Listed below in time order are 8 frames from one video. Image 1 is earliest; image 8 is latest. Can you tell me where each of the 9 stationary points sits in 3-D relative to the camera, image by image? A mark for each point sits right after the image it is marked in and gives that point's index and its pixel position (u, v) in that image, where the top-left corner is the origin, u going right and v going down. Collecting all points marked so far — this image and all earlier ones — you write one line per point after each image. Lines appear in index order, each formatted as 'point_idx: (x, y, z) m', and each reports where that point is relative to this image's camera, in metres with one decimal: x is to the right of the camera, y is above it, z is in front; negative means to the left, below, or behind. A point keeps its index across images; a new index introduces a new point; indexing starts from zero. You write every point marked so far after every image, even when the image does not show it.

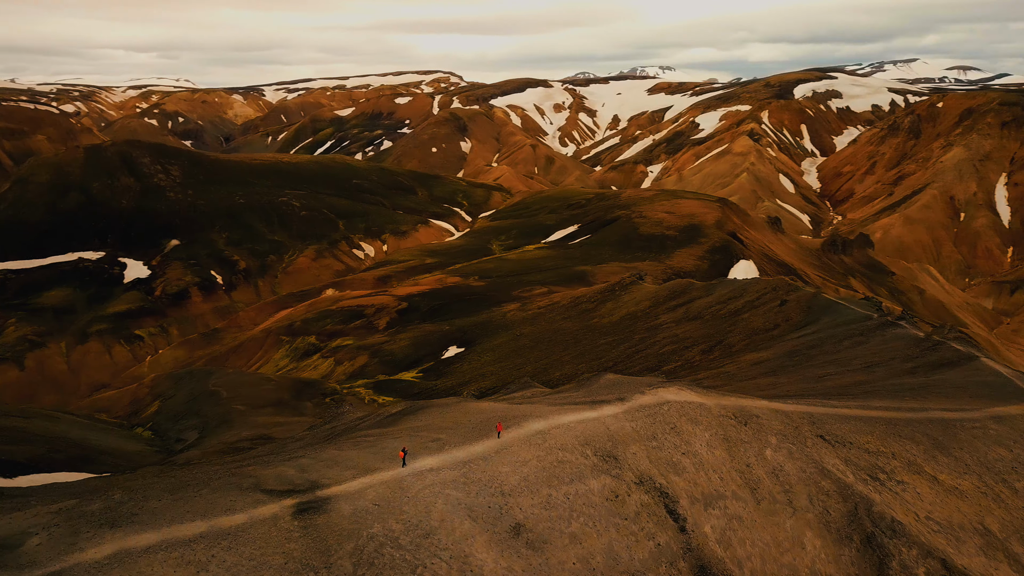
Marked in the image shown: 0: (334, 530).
0: (-2.4, -3.2, +10.6) m
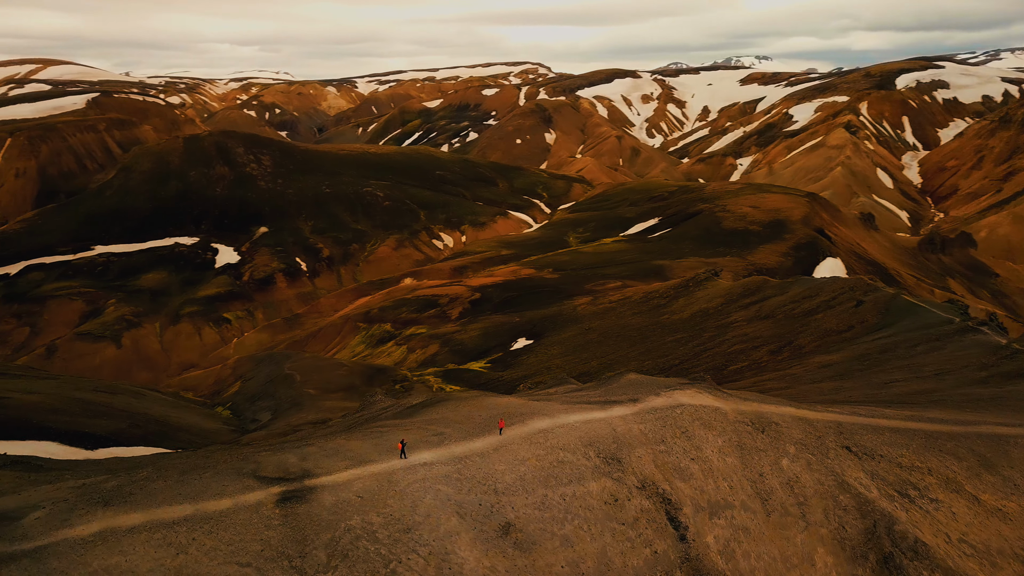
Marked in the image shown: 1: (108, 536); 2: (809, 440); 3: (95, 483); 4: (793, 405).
0: (-2.7, -3.1, +10.7) m
1: (-5.1, -3.1, +10.1) m
2: (+5.2, -2.7, +14.3) m
3: (-7.0, -3.3, +13.6) m
4: (+5.8, -2.5, +17.0) m
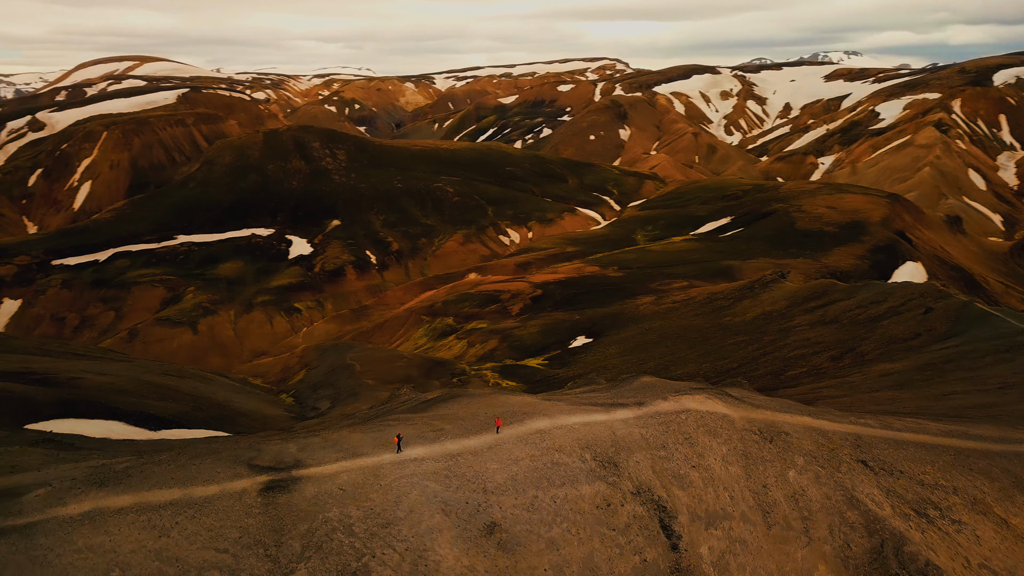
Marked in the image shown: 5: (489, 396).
0: (-3.0, -3.0, +10.8) m
1: (-5.4, -3.0, +10.5) m
2: (+5.2, -2.8, +13.7) m
3: (-7.0, -3.1, +14.1) m
4: (+6.1, -2.6, +16.3) m
5: (-0.6, -2.3, +16.7) m
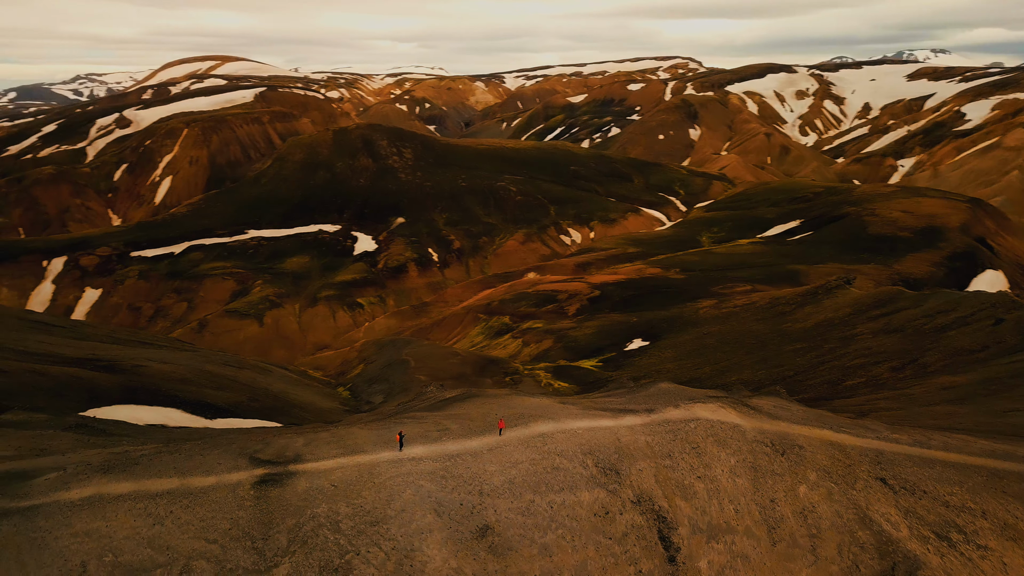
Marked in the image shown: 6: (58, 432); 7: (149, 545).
0: (-3.1, -3.0, +11.0) m
1: (-5.6, -2.9, +10.9) m
2: (+5.2, -2.9, +13.1) m
3: (-6.9, -2.9, +14.6) m
4: (+6.4, -2.7, +15.7) m
5: (-0.2, -2.3, +16.6) m
6: (-9.4, -2.9, +16.6) m
7: (-4.6, -3.3, +10.4) m
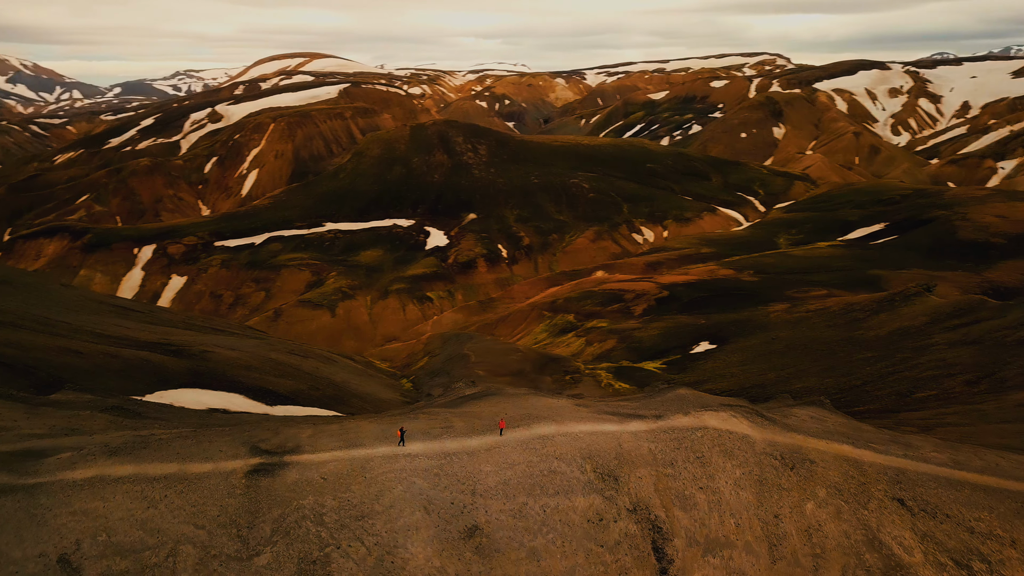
0: (-3.3, -2.9, +11.1) m
1: (-5.8, -2.7, +11.3) m
2: (+5.2, -3.0, +12.4) m
3: (-6.7, -2.7, +15.1) m
4: (+6.6, -2.9, +14.9) m
5: (+0.1, -2.2, +16.5) m
6: (-9.0, -2.7, +17.4) m
7: (-4.9, -3.2, +10.7) m
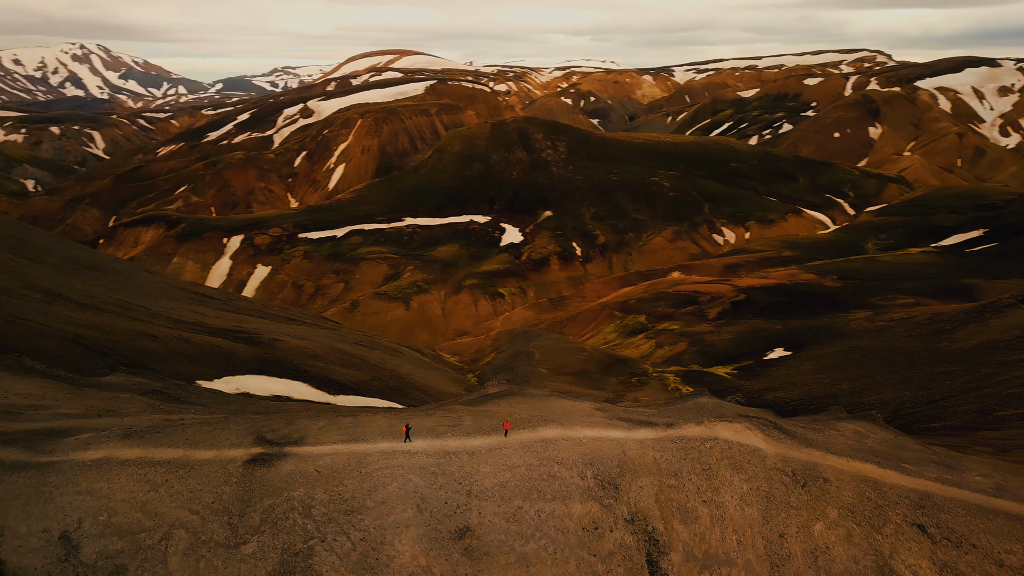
0: (-3.5, -2.8, +11.3) m
1: (-5.9, -2.5, +11.7) m
2: (+5.2, -3.2, +11.7) m
3: (-6.4, -2.5, +15.6) m
4: (+6.8, -3.1, +14.0) m
5: (+0.5, -2.2, +16.2) m
6: (-8.5, -2.4, +18.1) m
7: (-5.1, -3.0, +11.0) m
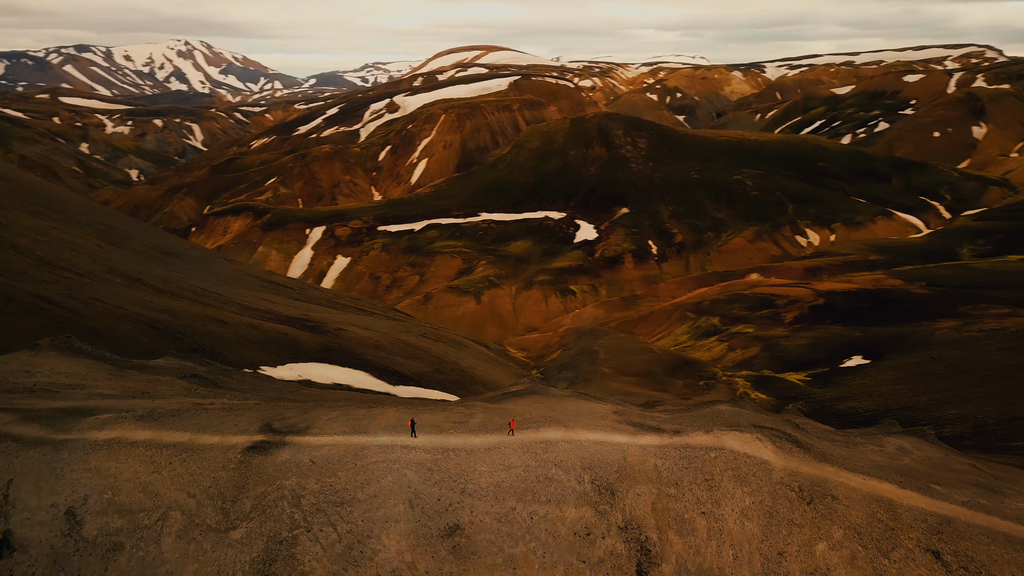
0: (-3.6, -2.6, +11.5) m
1: (-6.0, -2.3, +12.1) m
2: (+5.0, -3.3, +11.0) m
3: (-6.0, -2.3, +16.0) m
4: (+6.9, -3.2, +13.2) m
5: (+0.9, -2.2, +16.0) m
6: (-7.8, -2.1, +18.8) m
7: (-5.2, -2.8, +11.4) m
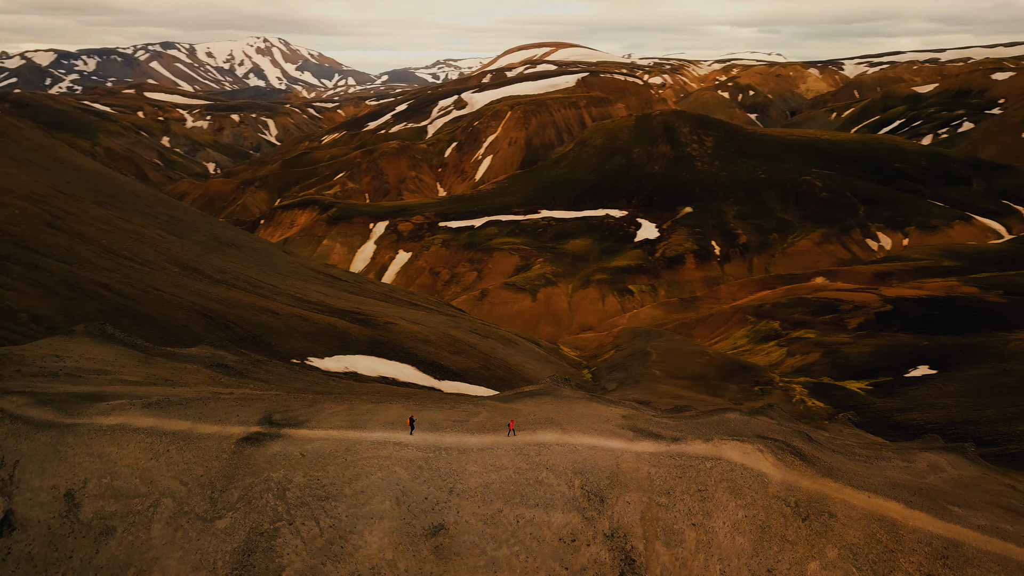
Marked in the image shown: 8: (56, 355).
0: (-3.8, -2.5, +11.6) m
1: (-6.1, -2.2, +12.5) m
2: (+4.8, -3.4, +10.5) m
3: (-5.8, -2.1, +16.4) m
4: (+6.8, -3.4, +12.4) m
5: (+1.1, -2.2, +15.8) m
6: (-7.4, -1.9, +19.2) m
7: (-5.4, -2.7, +11.7) m
8: (-9.5, -1.4, +16.9) m
